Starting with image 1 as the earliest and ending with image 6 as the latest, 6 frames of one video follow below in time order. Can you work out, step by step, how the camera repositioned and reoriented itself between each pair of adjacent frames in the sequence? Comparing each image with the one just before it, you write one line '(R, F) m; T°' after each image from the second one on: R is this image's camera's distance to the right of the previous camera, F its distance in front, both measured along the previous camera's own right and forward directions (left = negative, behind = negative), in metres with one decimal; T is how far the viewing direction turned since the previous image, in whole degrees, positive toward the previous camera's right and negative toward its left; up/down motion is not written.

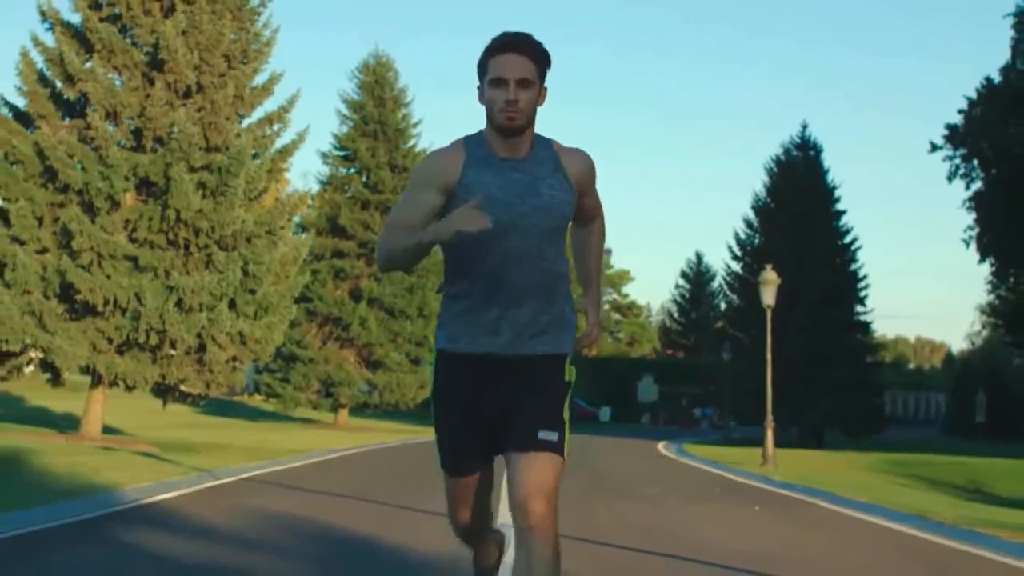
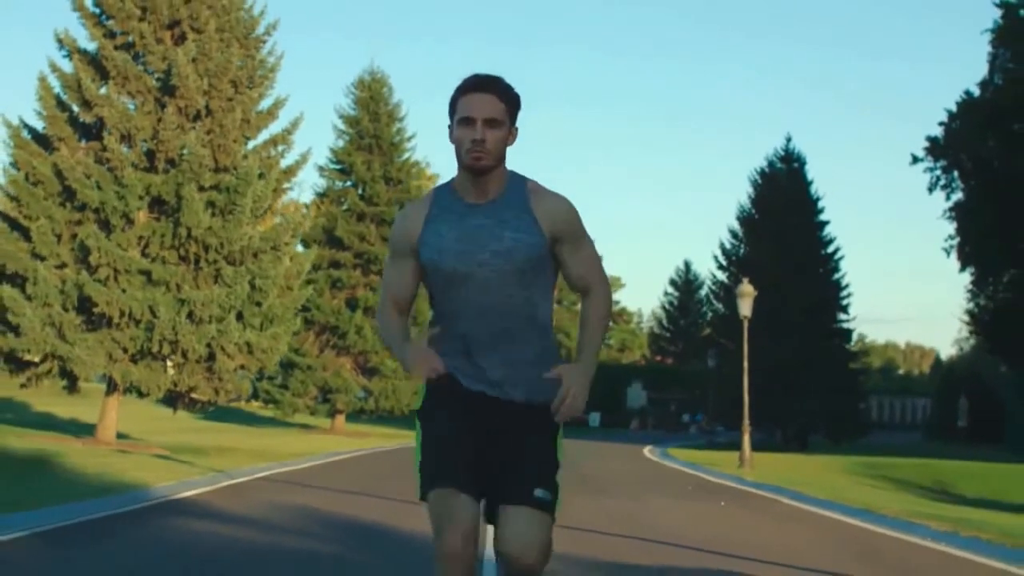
(0.0, -1.7) m; 0°
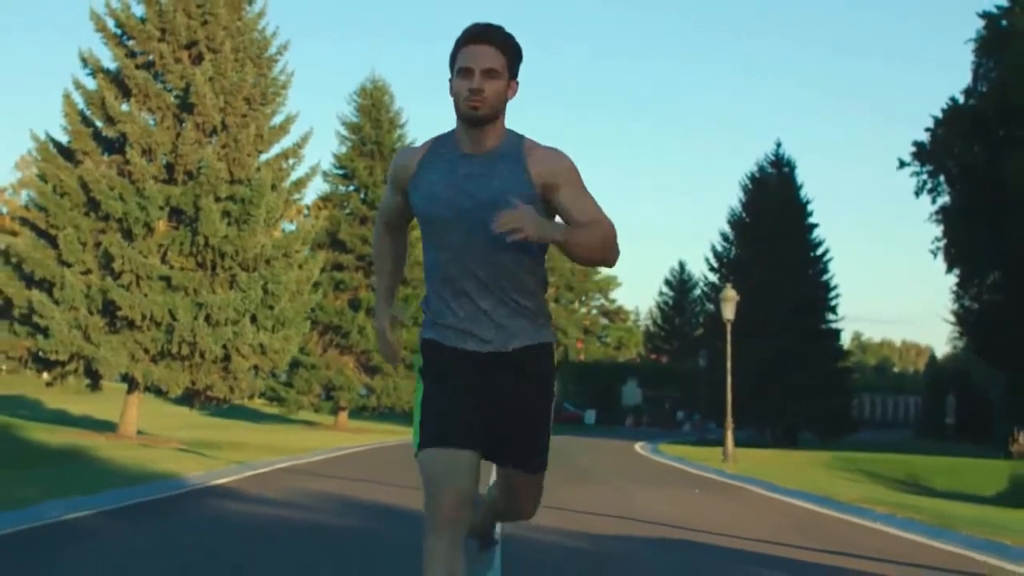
(0.0, -1.9) m; 0°
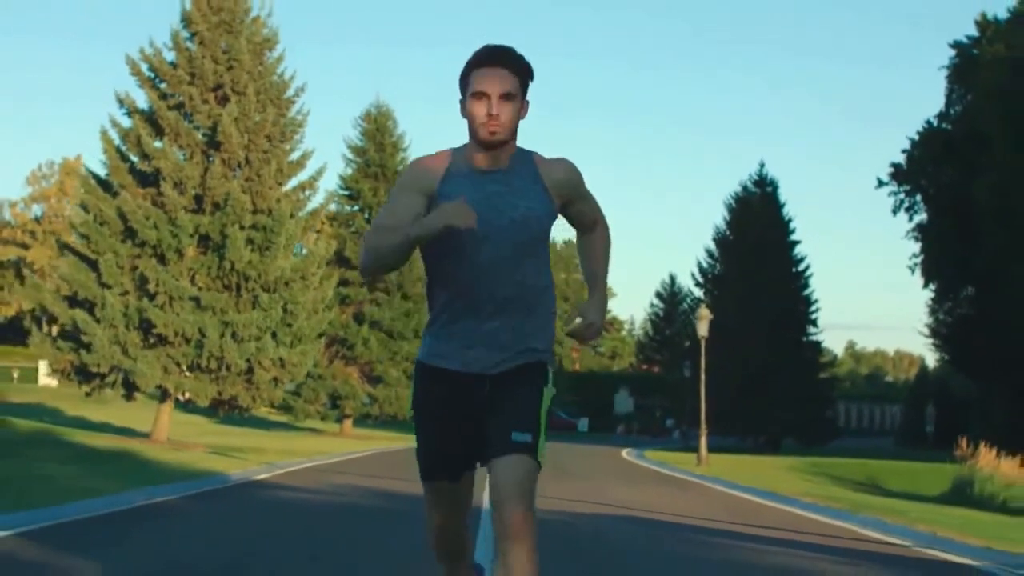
(0.0, -3.5) m; 0°
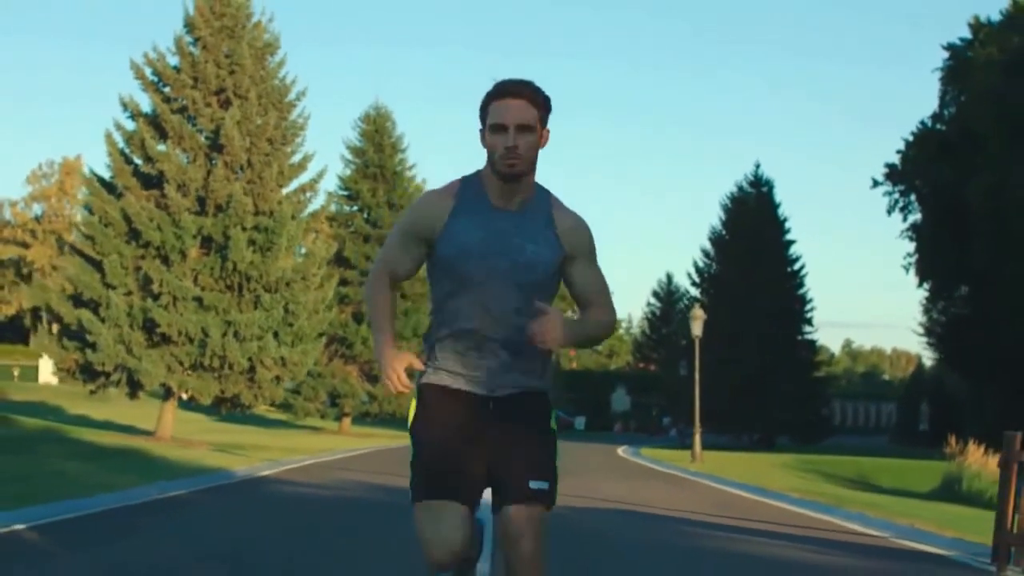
(0.0, -0.6) m; 0°
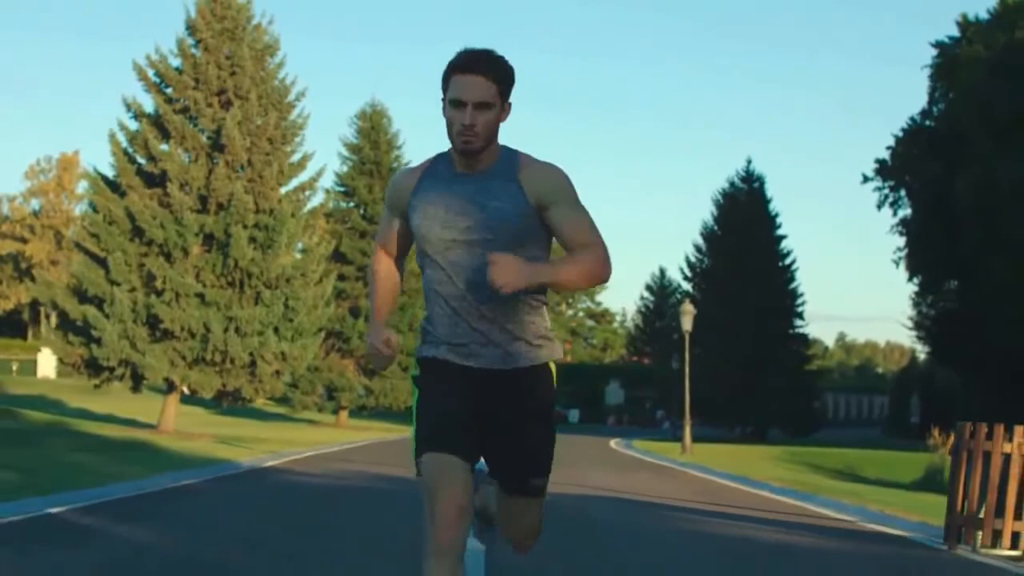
(0.0, -0.9) m; 0°
